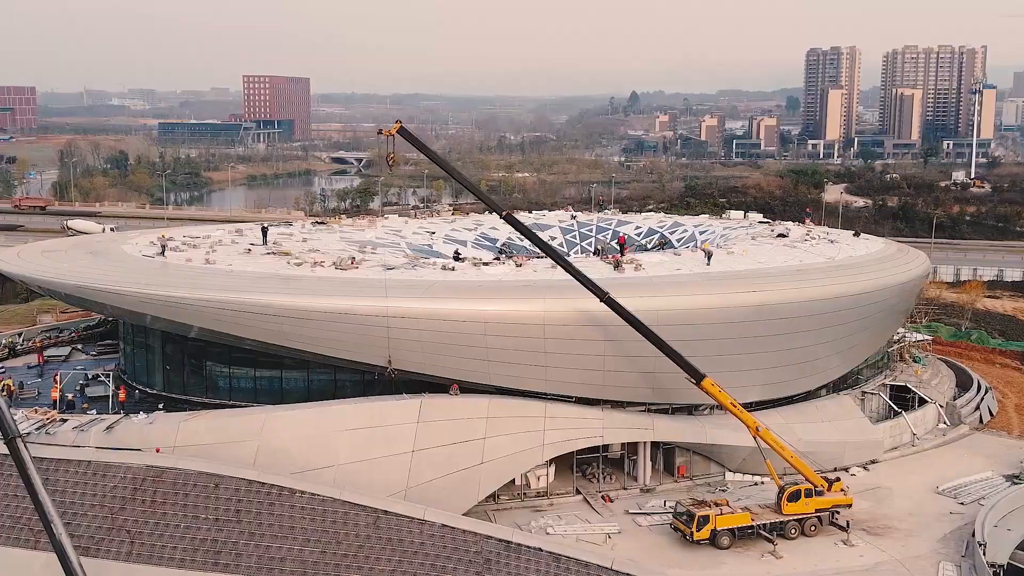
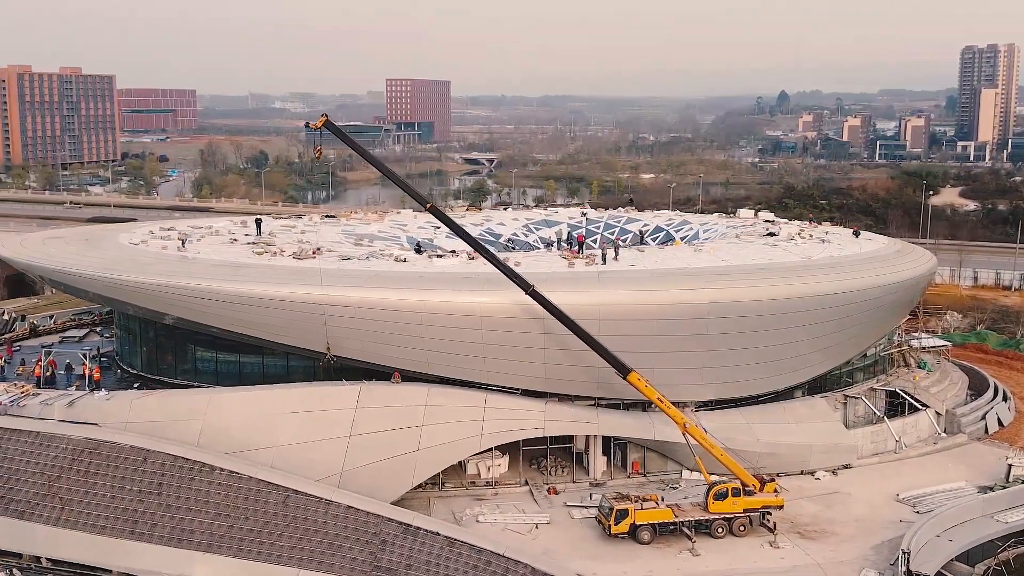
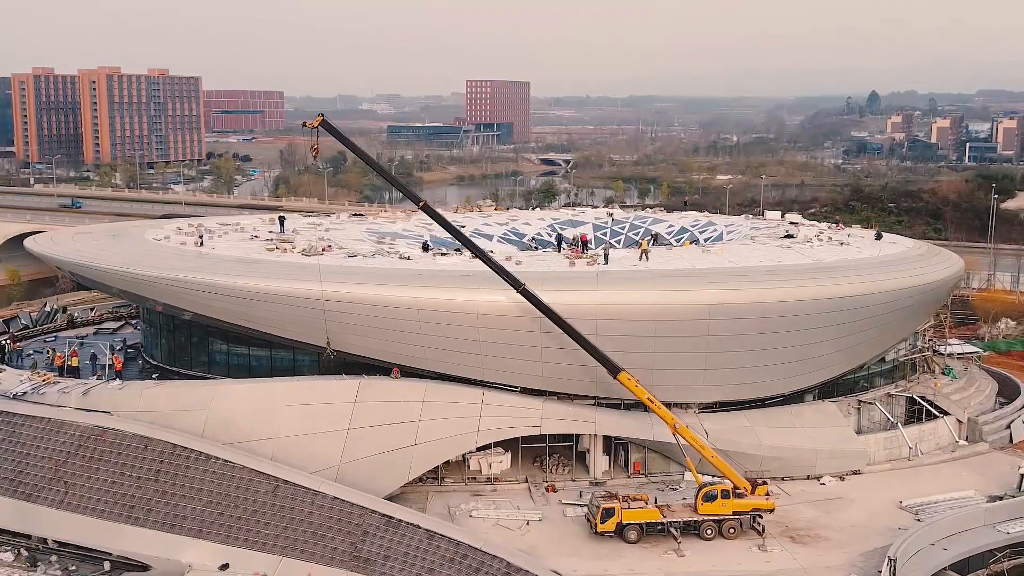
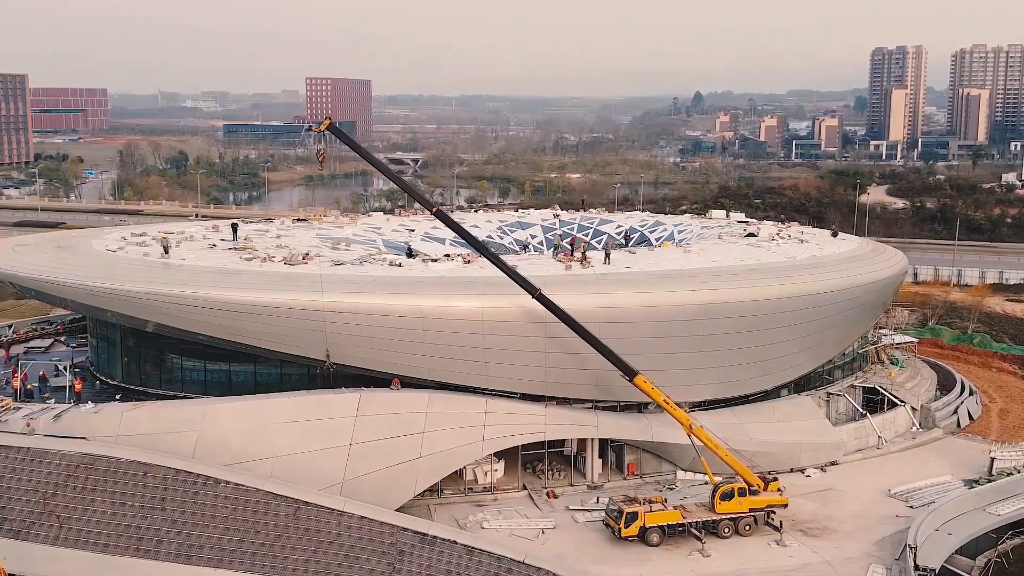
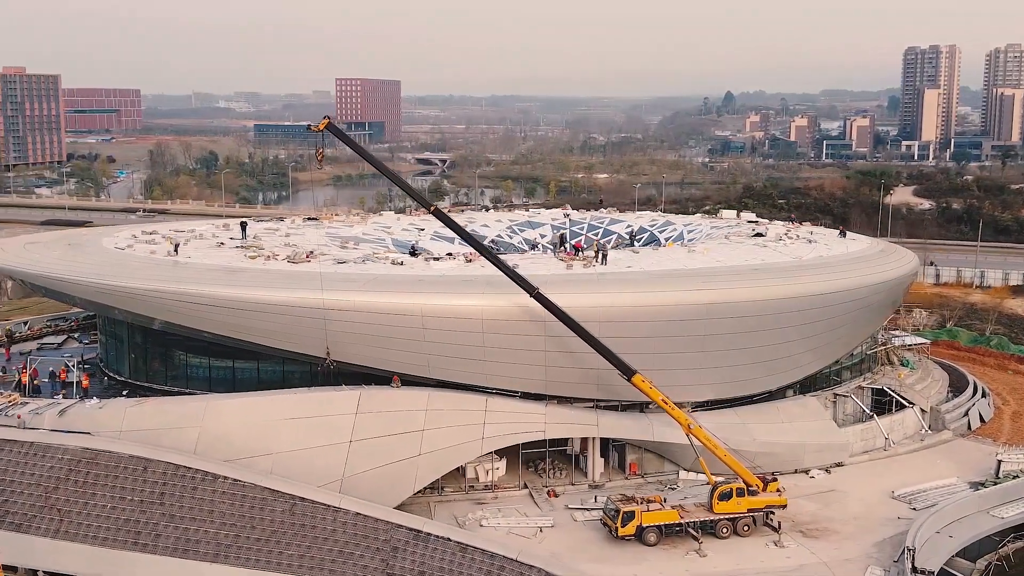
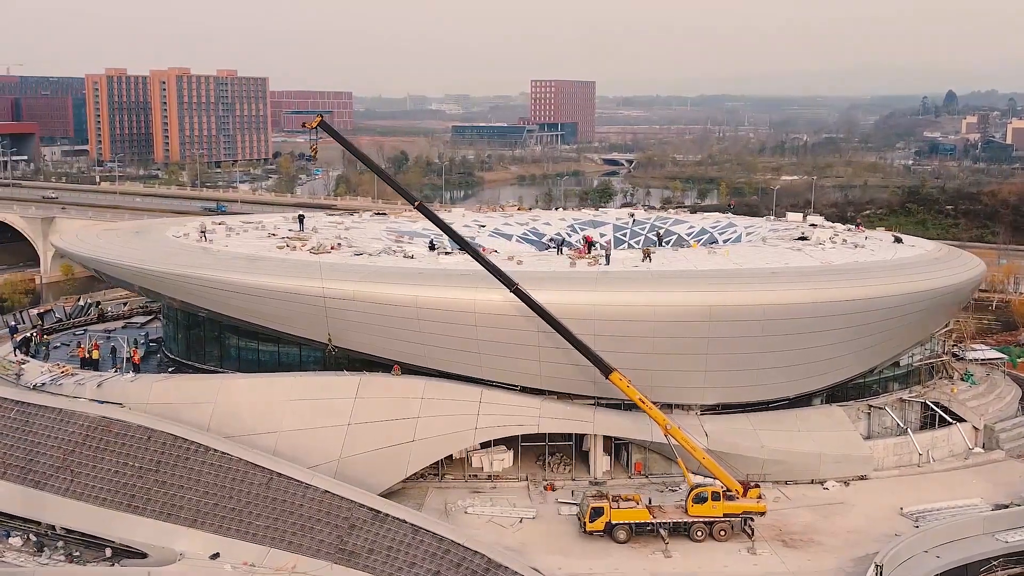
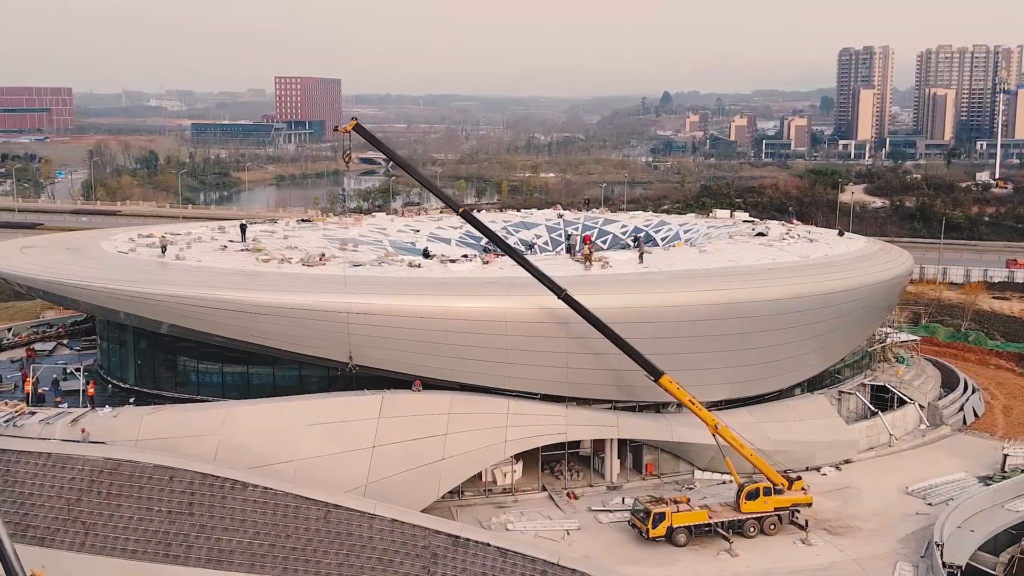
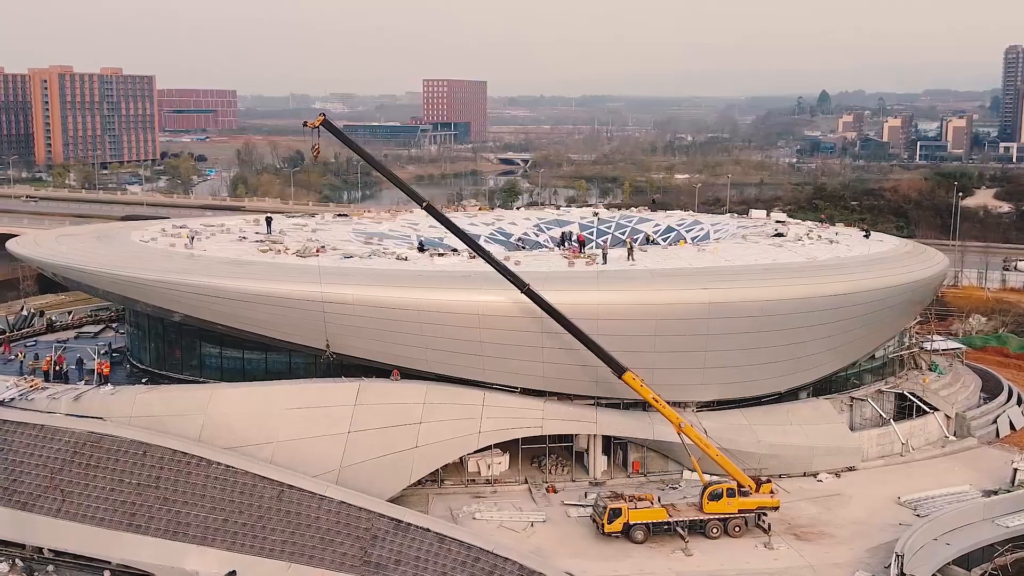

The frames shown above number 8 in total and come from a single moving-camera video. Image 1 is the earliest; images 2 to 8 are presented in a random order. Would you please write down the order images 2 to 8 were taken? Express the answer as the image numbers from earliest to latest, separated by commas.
7, 4, 5, 2, 8, 3, 6
